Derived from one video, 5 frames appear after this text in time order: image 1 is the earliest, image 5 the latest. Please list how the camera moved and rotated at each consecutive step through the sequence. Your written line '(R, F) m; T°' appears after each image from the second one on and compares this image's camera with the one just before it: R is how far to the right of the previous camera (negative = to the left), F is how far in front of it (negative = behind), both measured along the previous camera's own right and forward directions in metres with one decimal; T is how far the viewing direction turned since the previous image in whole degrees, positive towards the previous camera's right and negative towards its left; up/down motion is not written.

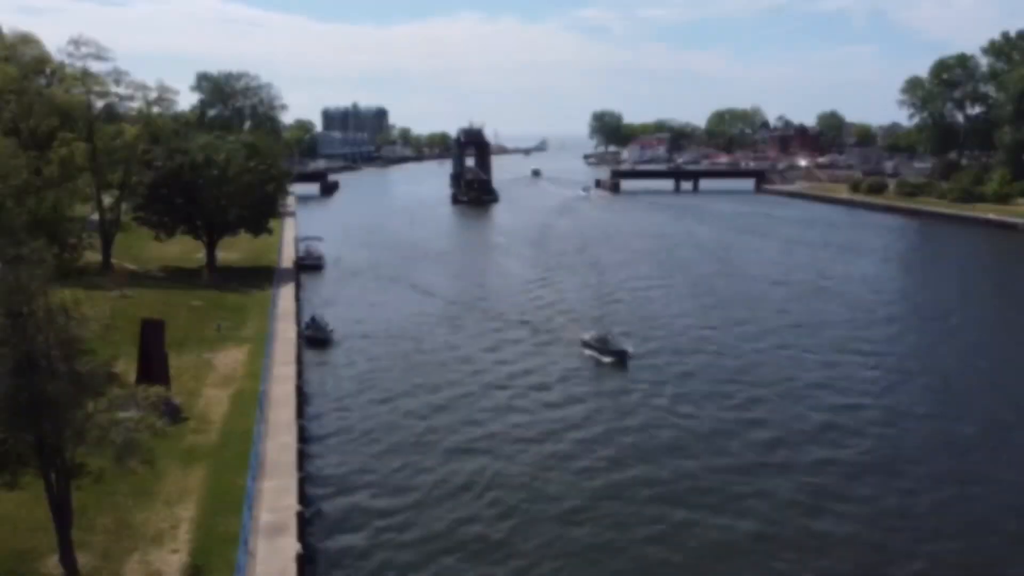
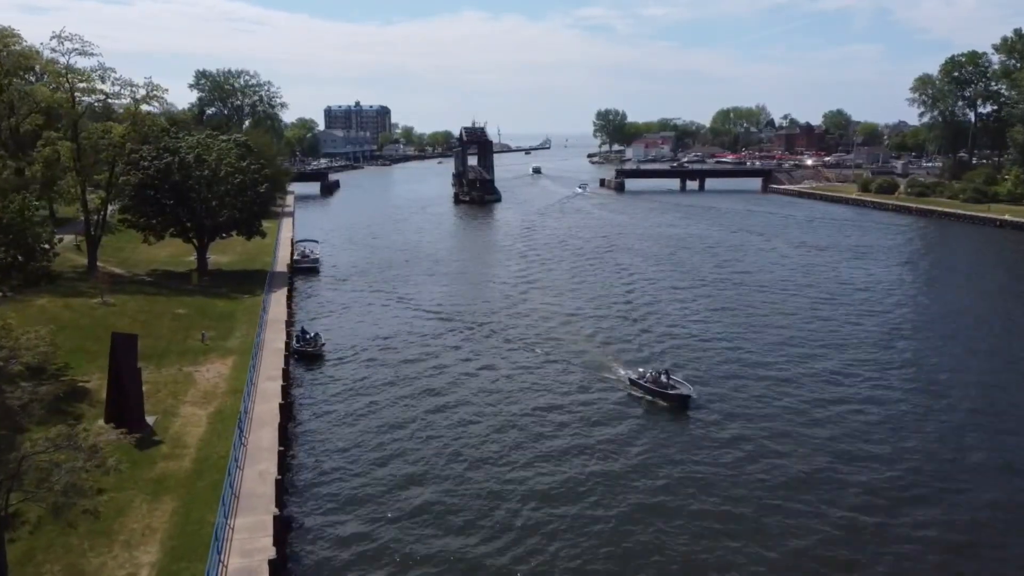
(+0.1, +2.2) m; 0°
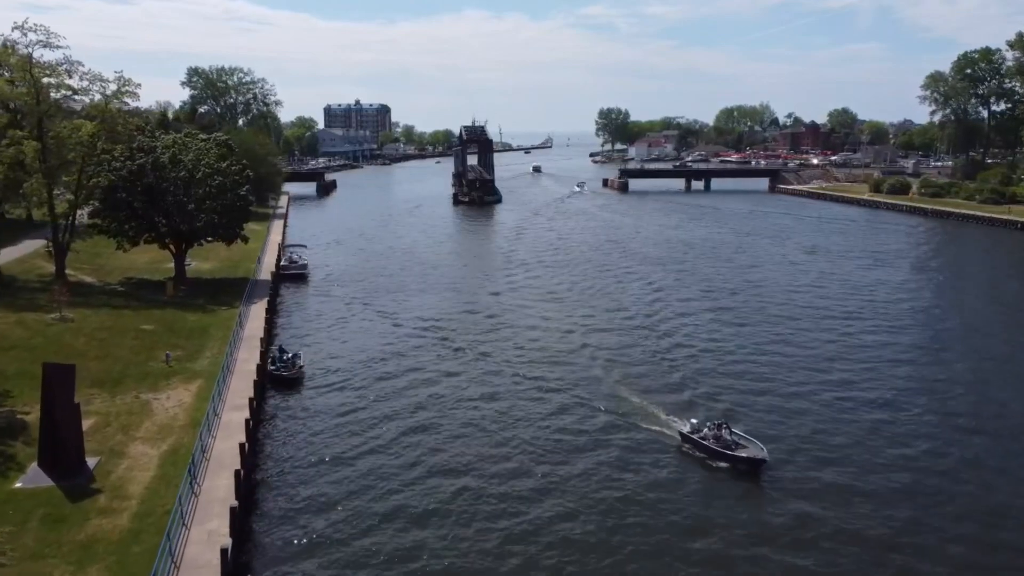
(+0.1, +3.7) m; 0°
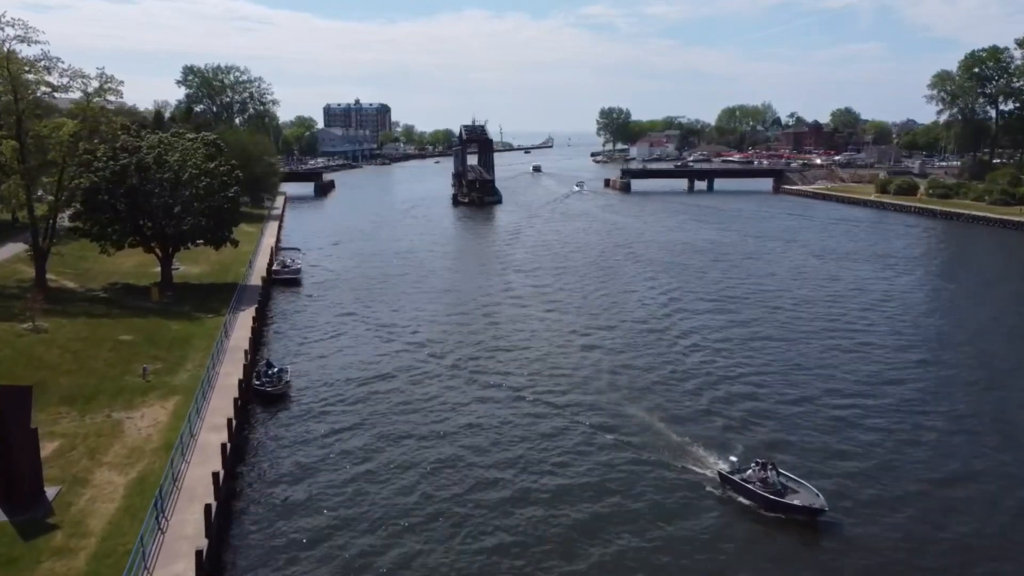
(0.0, +2.1) m; 0°
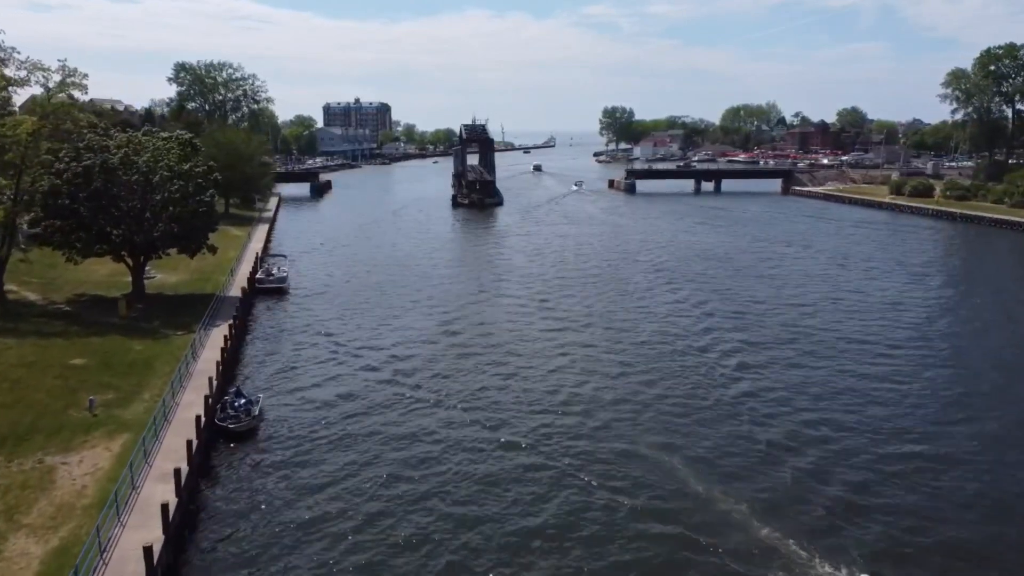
(0.0, +4.0) m; 0°
